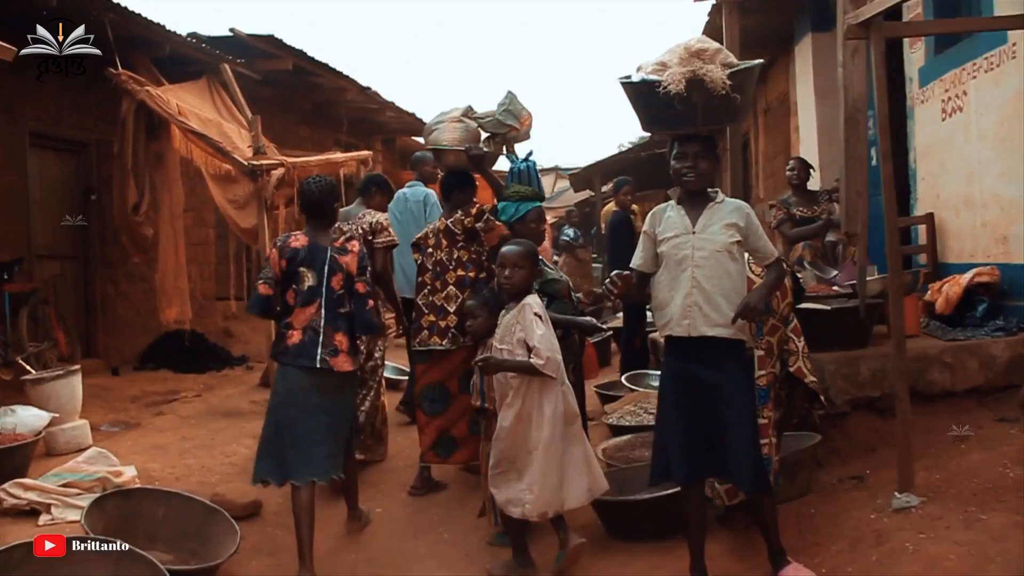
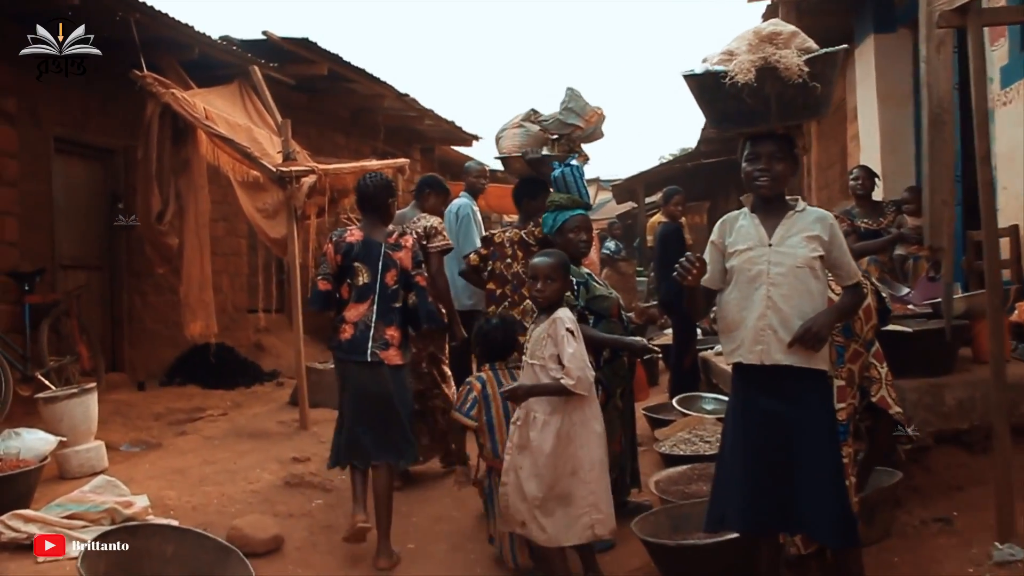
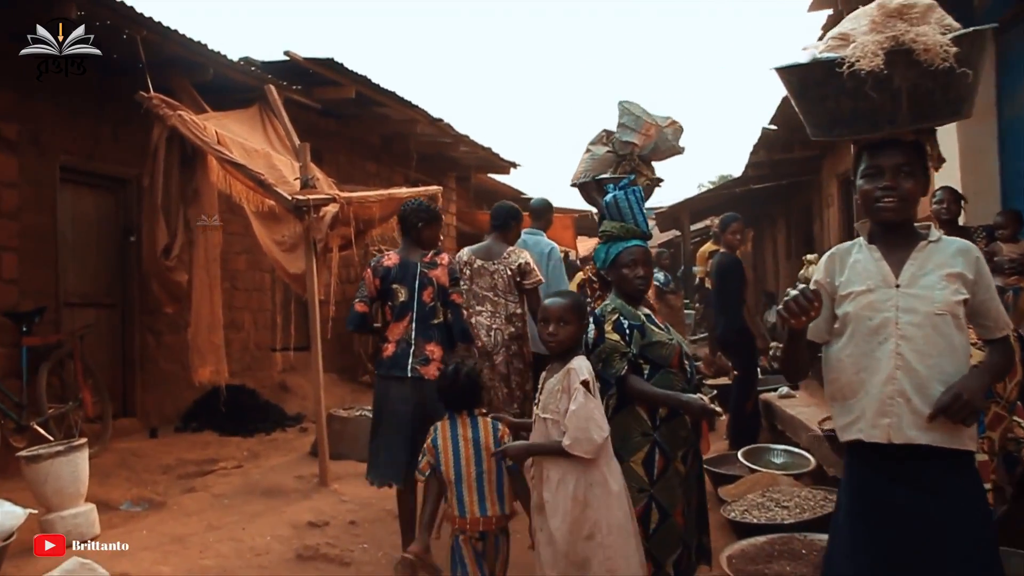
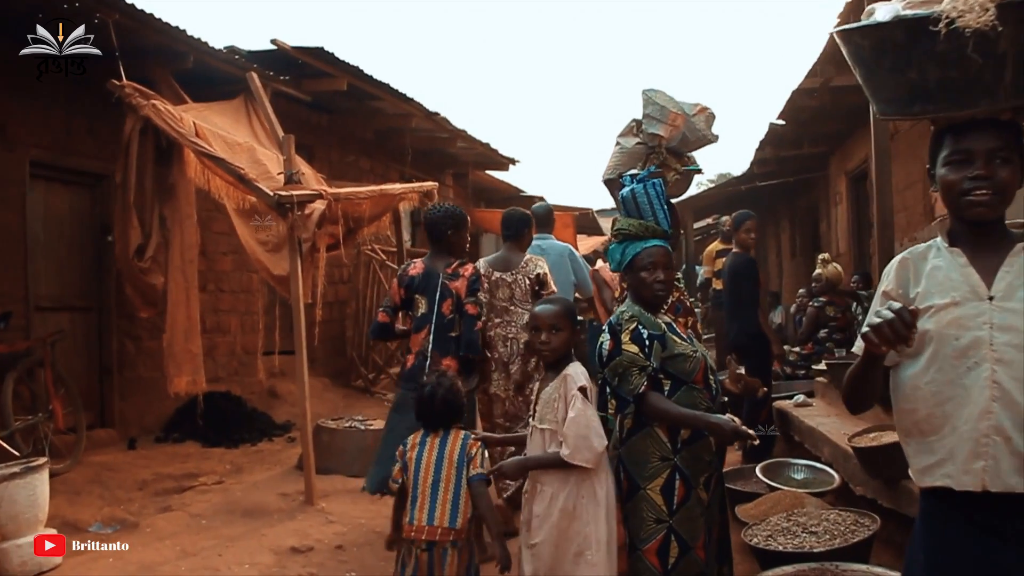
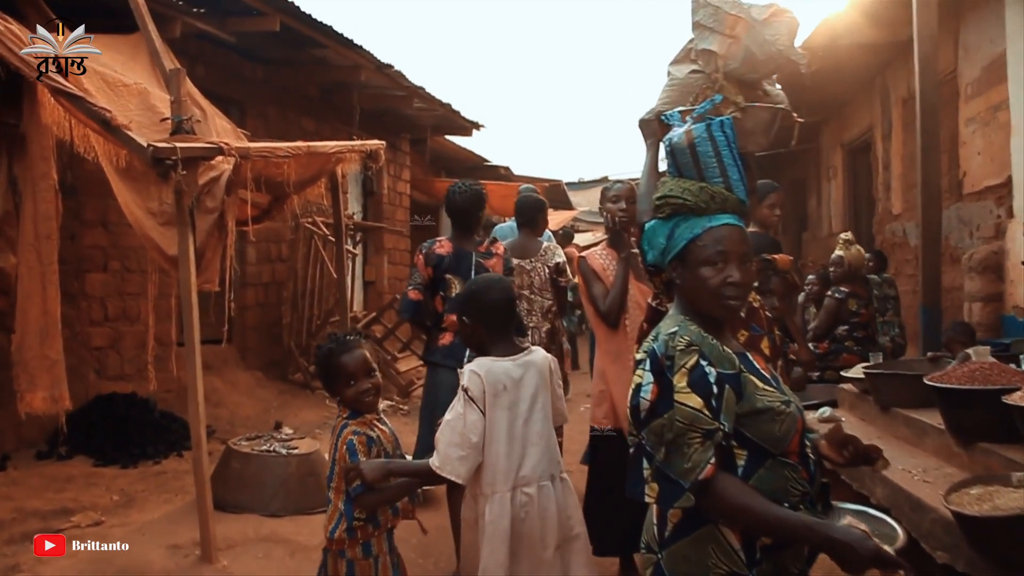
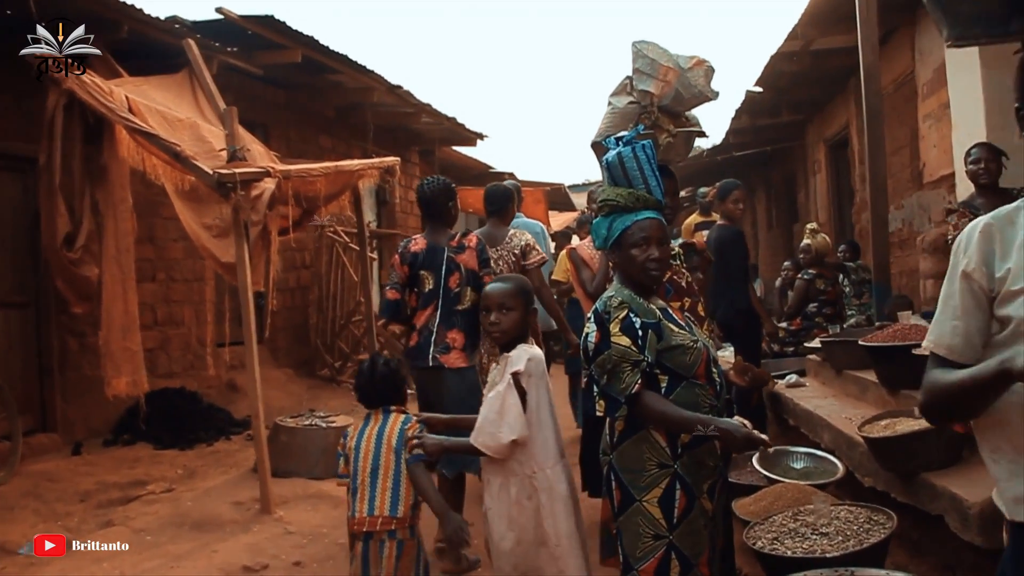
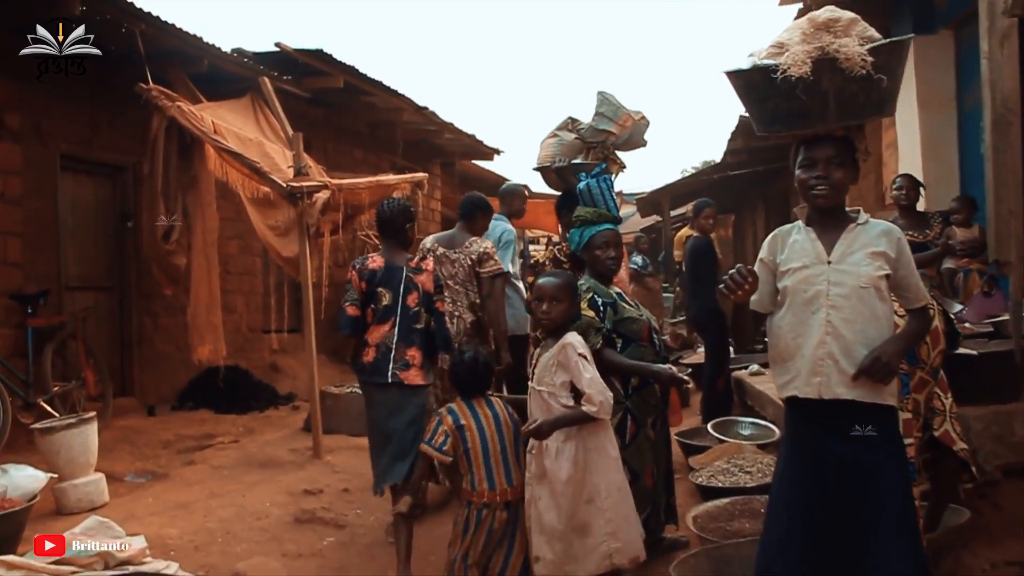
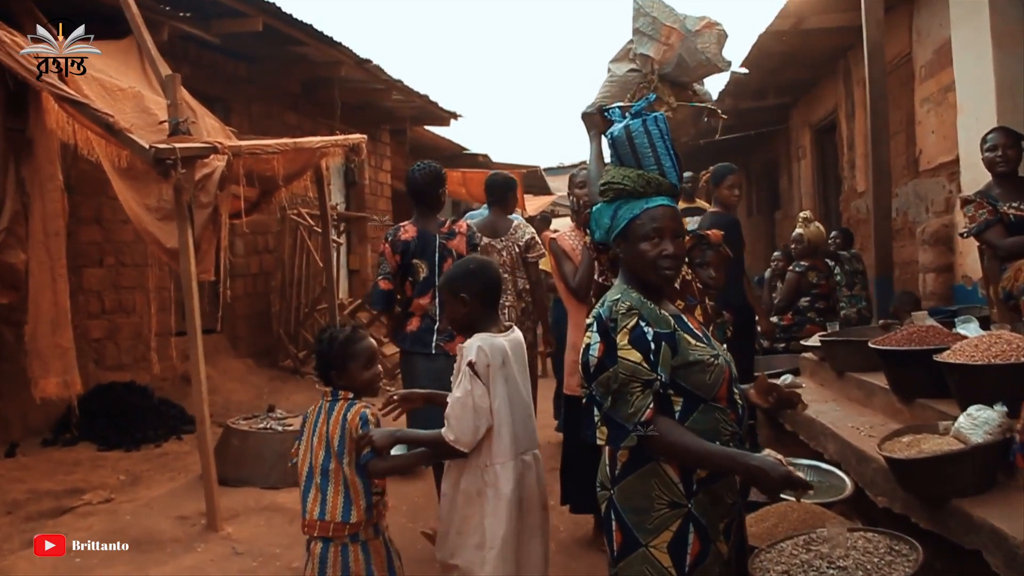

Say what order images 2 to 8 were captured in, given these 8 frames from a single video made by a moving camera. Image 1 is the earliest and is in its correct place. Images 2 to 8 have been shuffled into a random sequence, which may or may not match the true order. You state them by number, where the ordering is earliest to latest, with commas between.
2, 7, 3, 4, 6, 8, 5
